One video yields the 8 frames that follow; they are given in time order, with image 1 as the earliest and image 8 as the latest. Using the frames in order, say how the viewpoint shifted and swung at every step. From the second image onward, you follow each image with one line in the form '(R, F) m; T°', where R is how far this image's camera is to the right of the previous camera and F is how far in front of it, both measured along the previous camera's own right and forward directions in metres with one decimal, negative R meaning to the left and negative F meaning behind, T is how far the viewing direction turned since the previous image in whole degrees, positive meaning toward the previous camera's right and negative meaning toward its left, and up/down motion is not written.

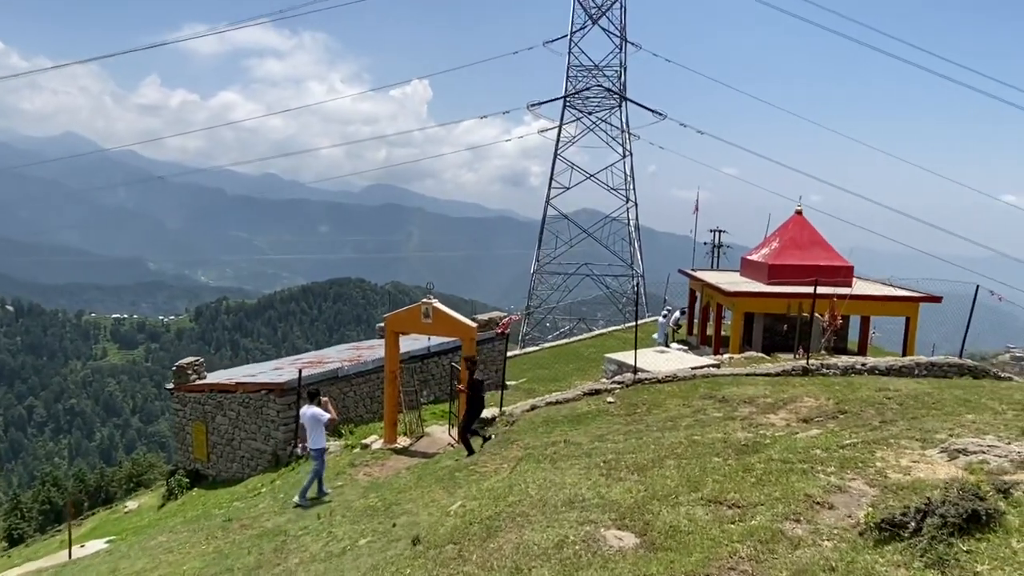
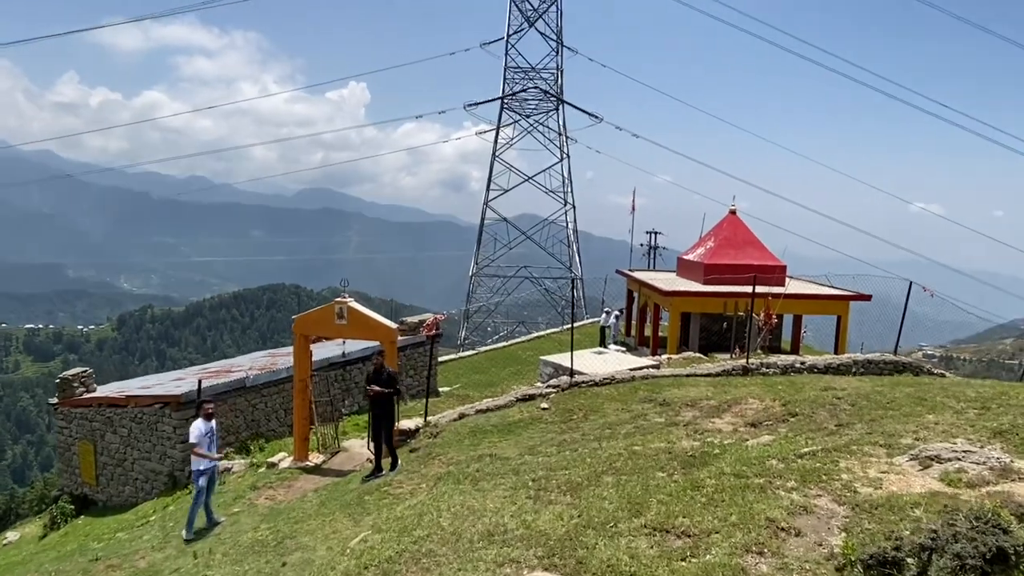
(+0.3, +1.1) m; +5°
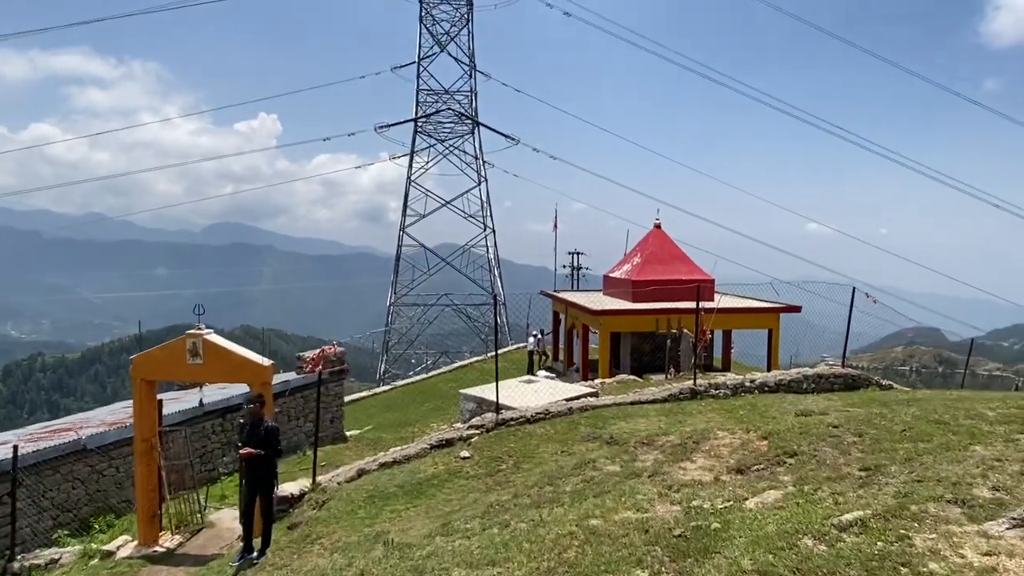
(+0.2, +2.1) m; +7°
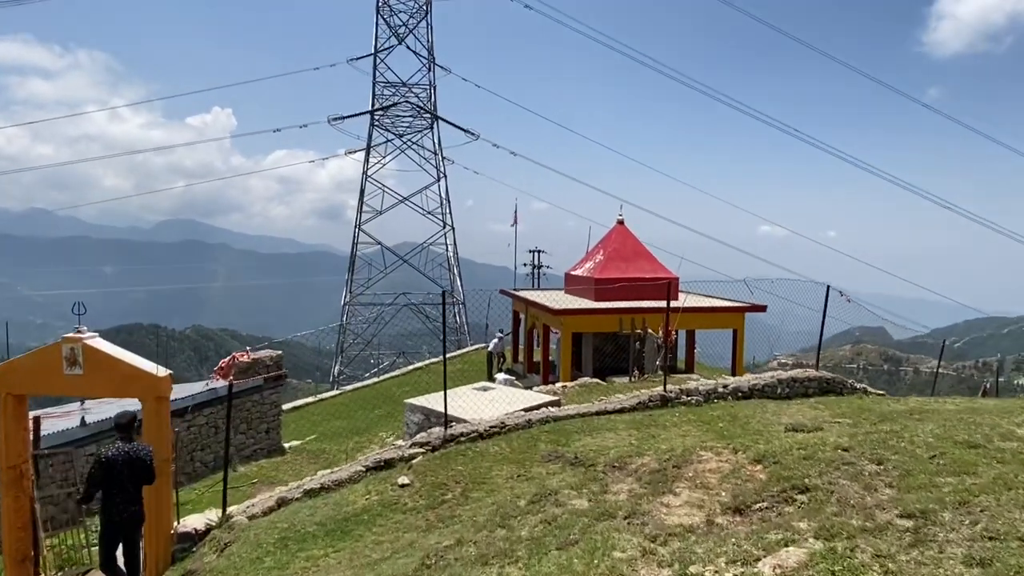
(+0.1, +1.3) m; +4°
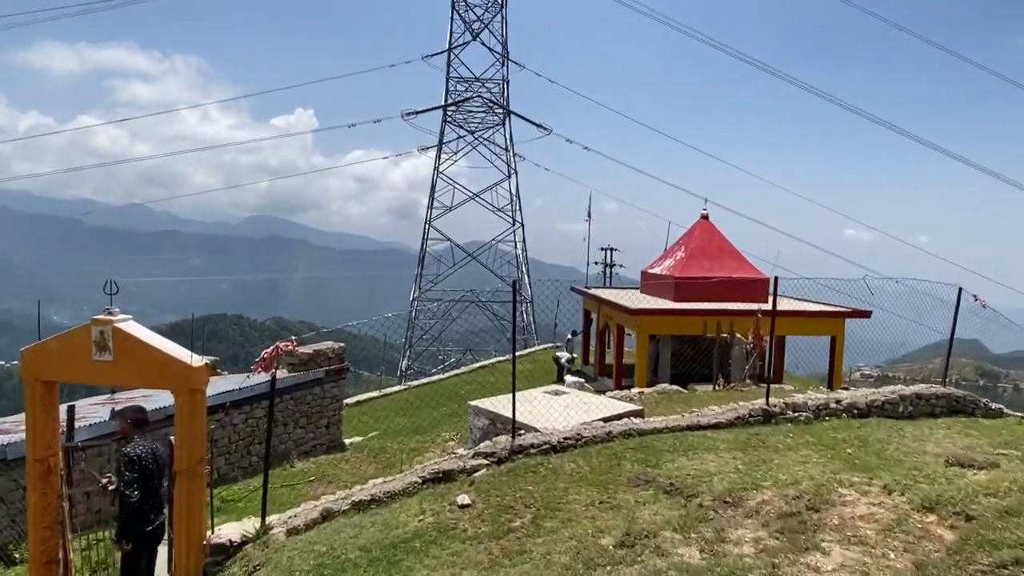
(-0.2, +1.2) m; -6°
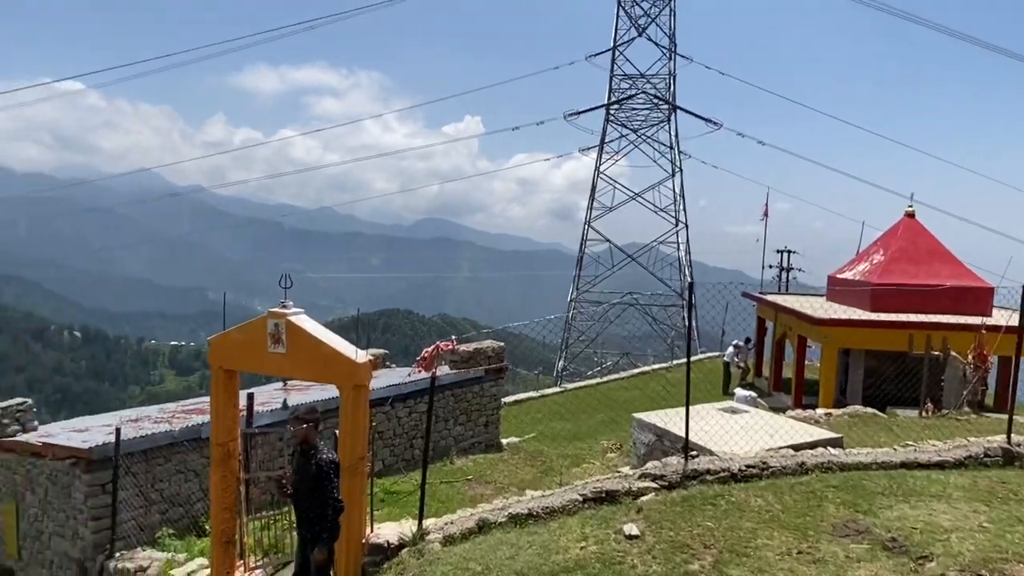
(-0.2, +0.6) m; -14°
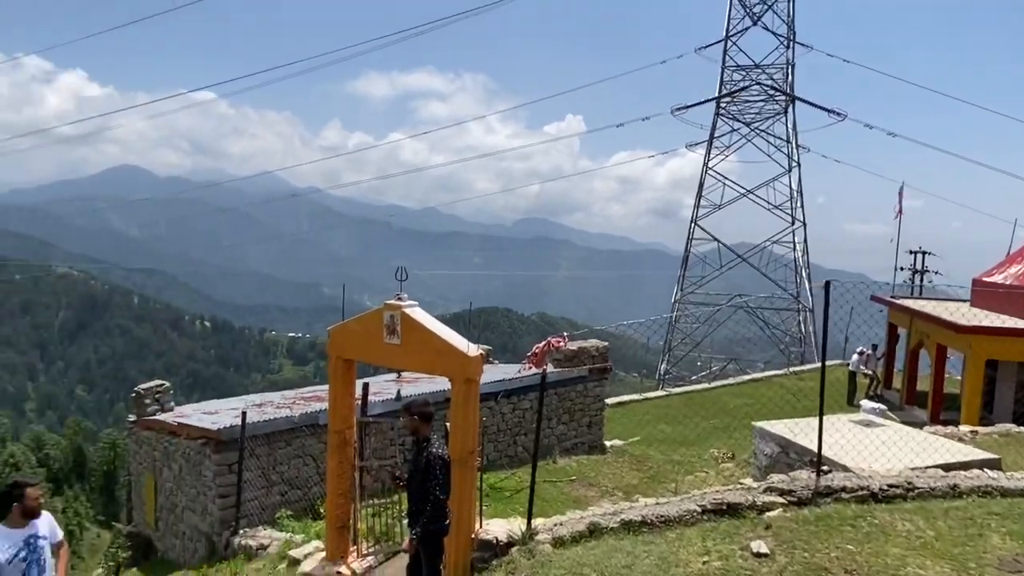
(-0.2, +0.2) m; -9°
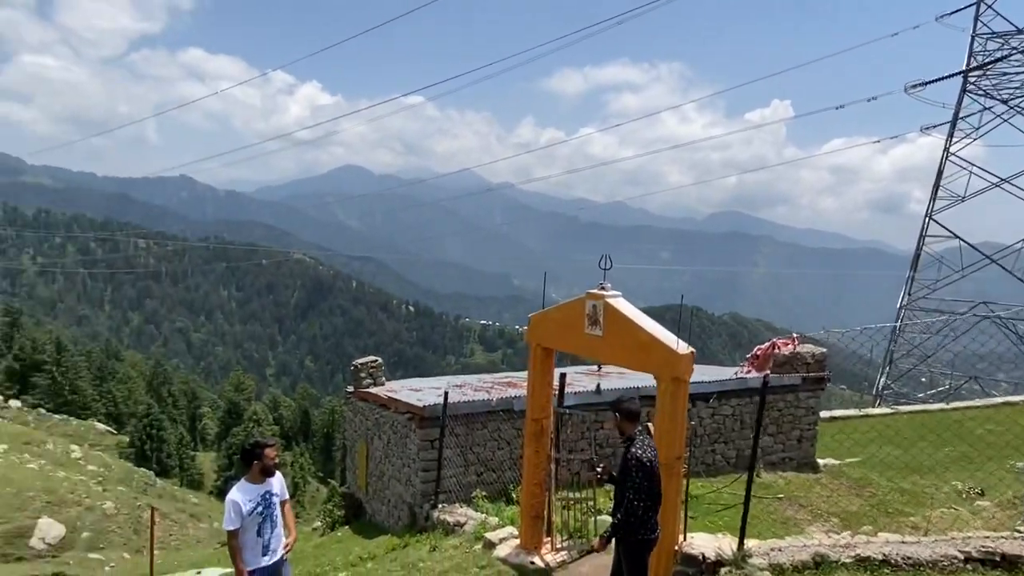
(-0.3, +0.3) m; -16°
